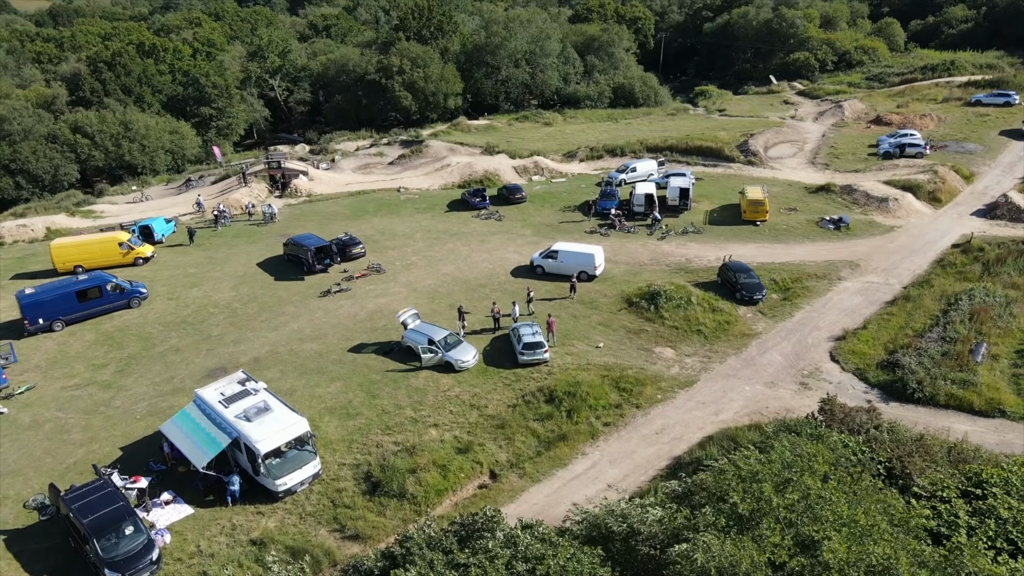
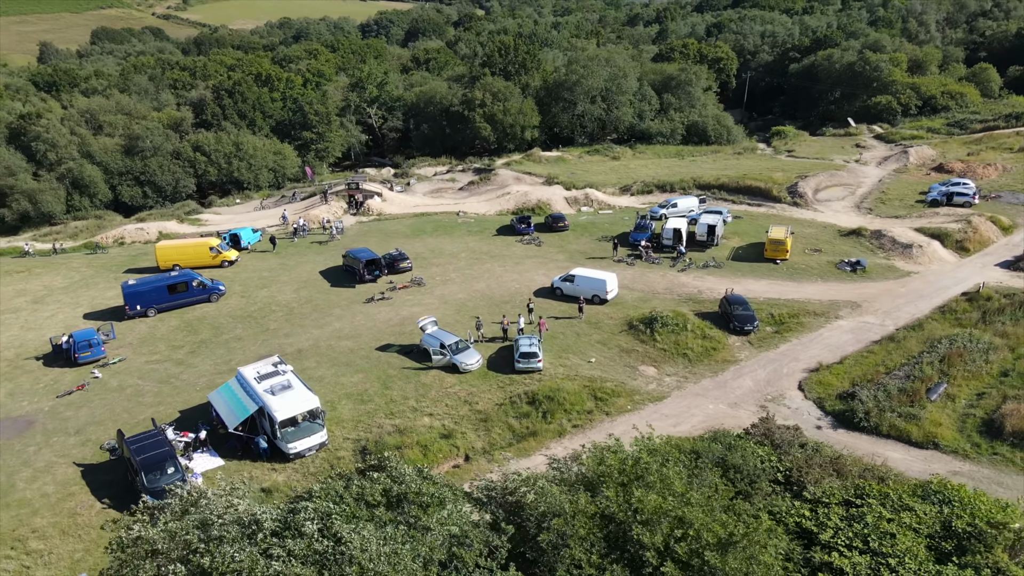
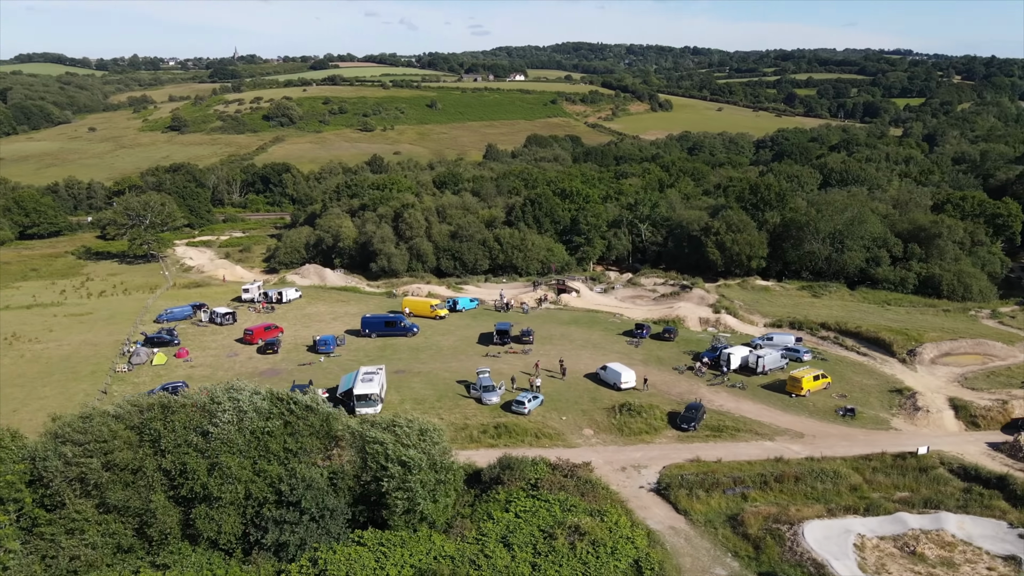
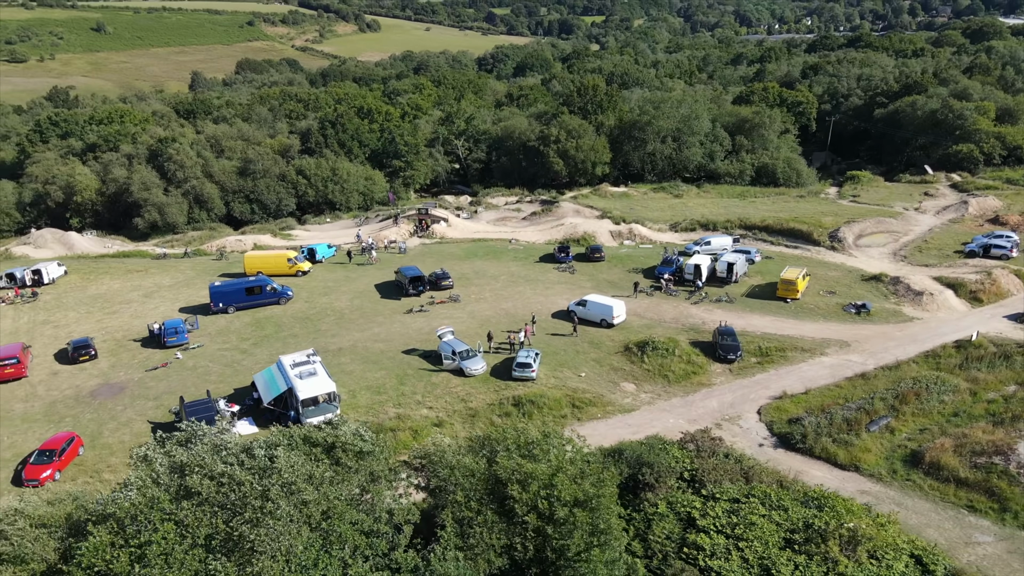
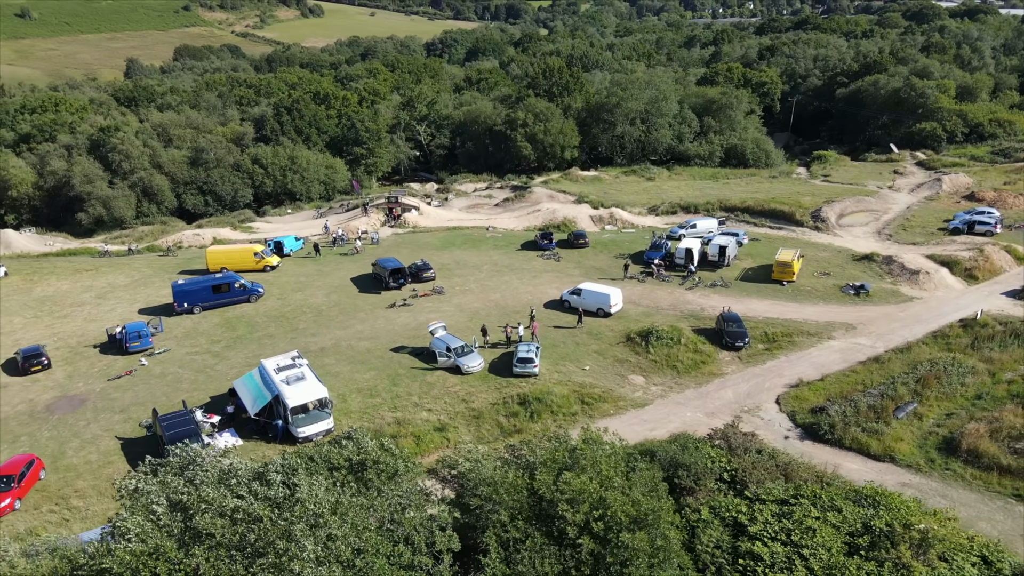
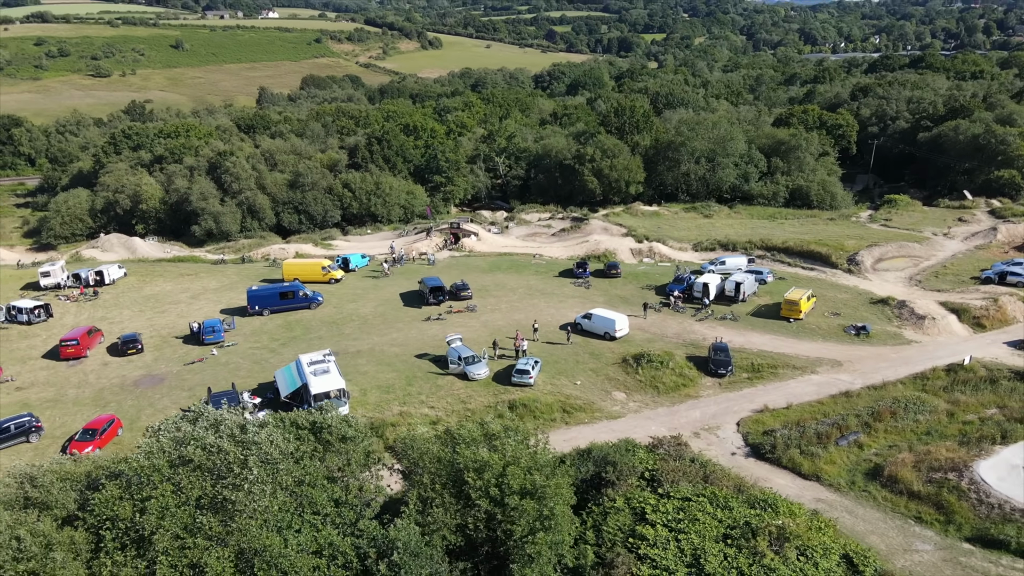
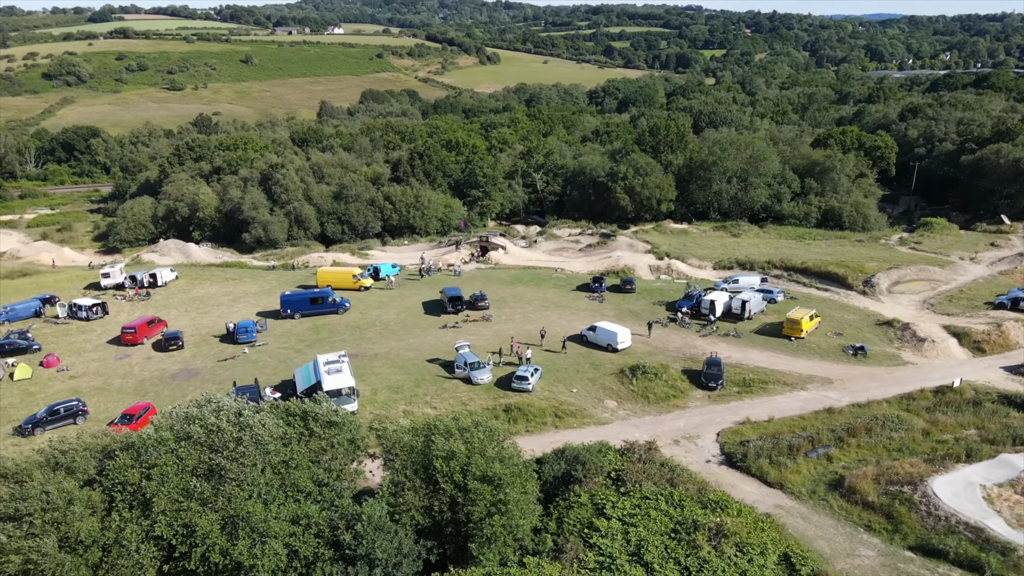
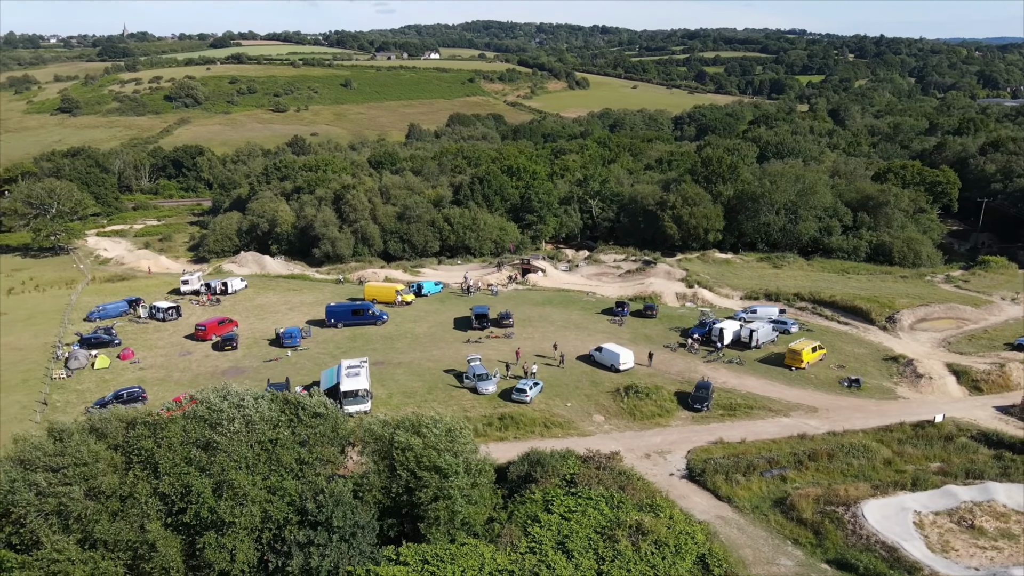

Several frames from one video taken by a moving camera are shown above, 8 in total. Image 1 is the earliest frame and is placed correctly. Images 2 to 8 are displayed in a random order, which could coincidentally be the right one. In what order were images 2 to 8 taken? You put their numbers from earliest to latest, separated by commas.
2, 5, 4, 6, 7, 8, 3
